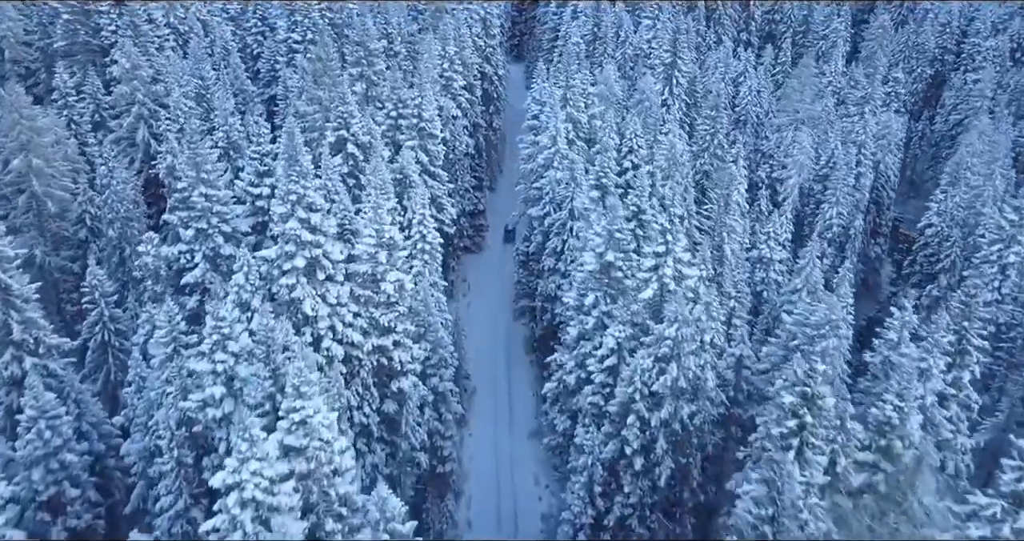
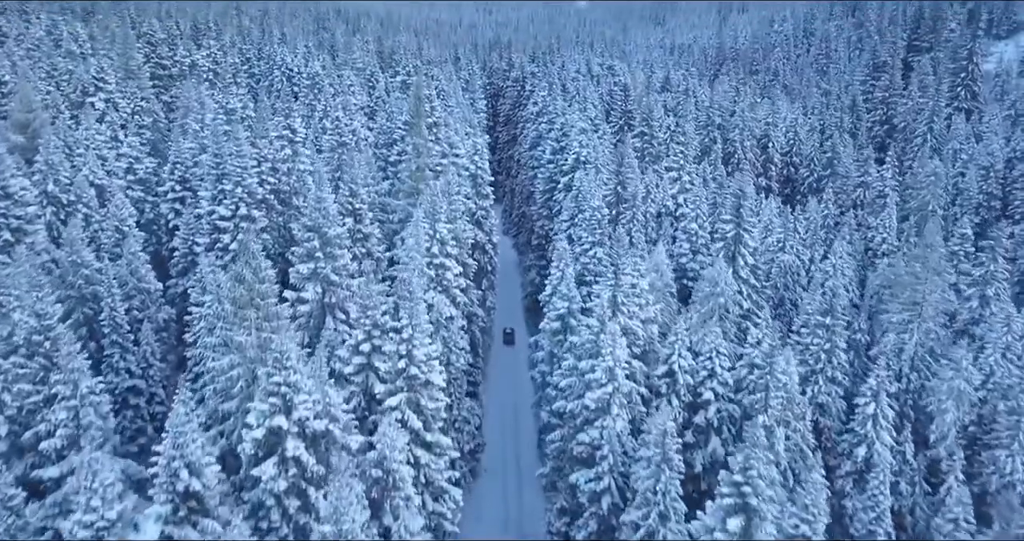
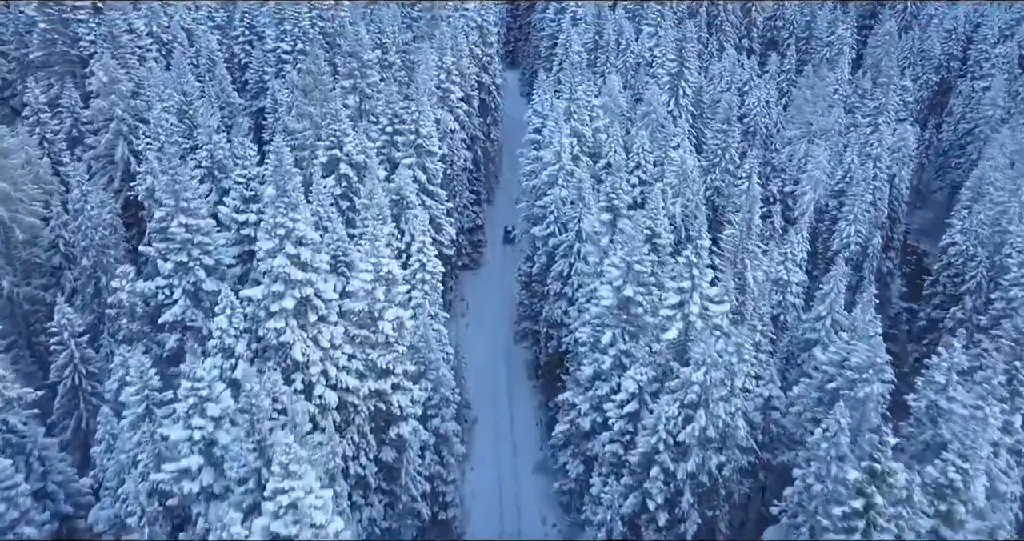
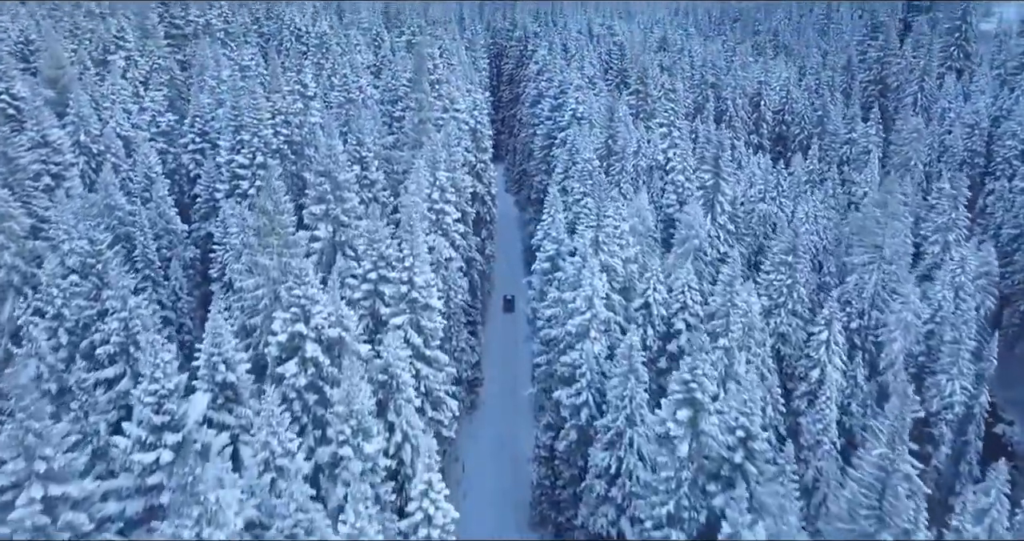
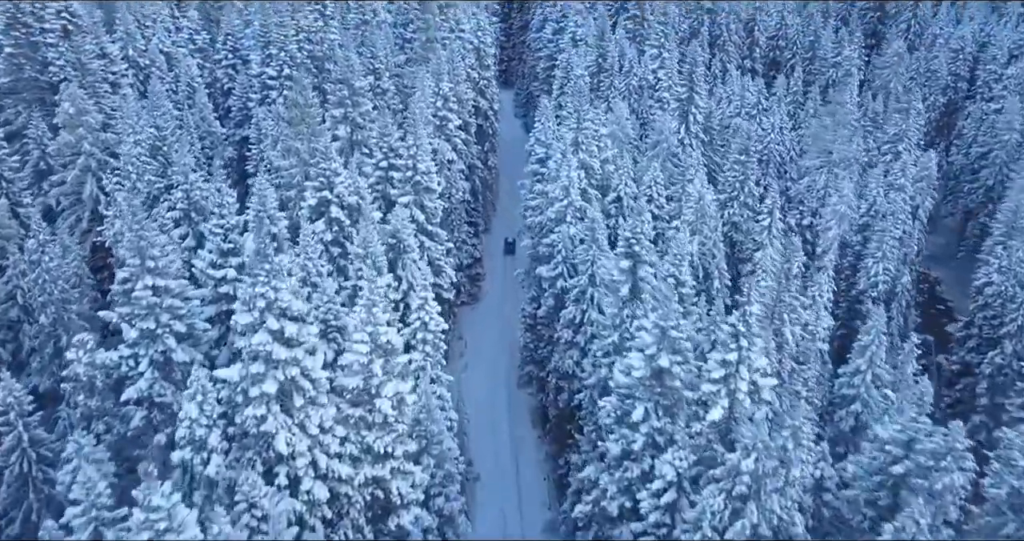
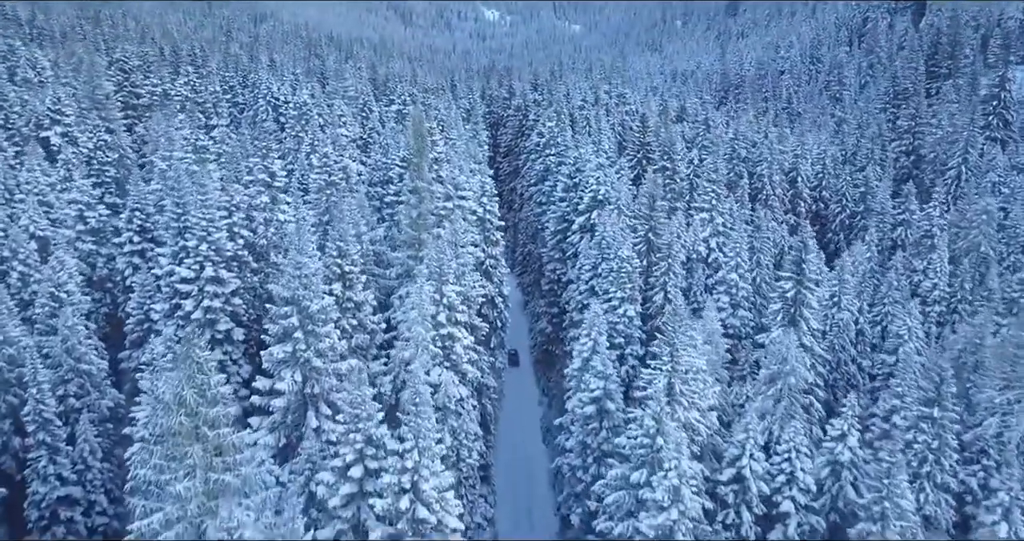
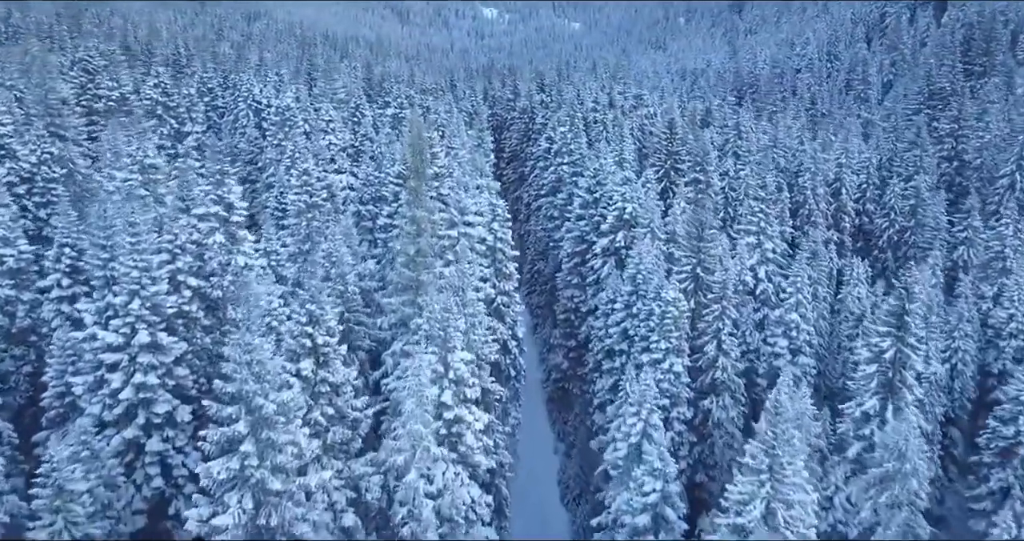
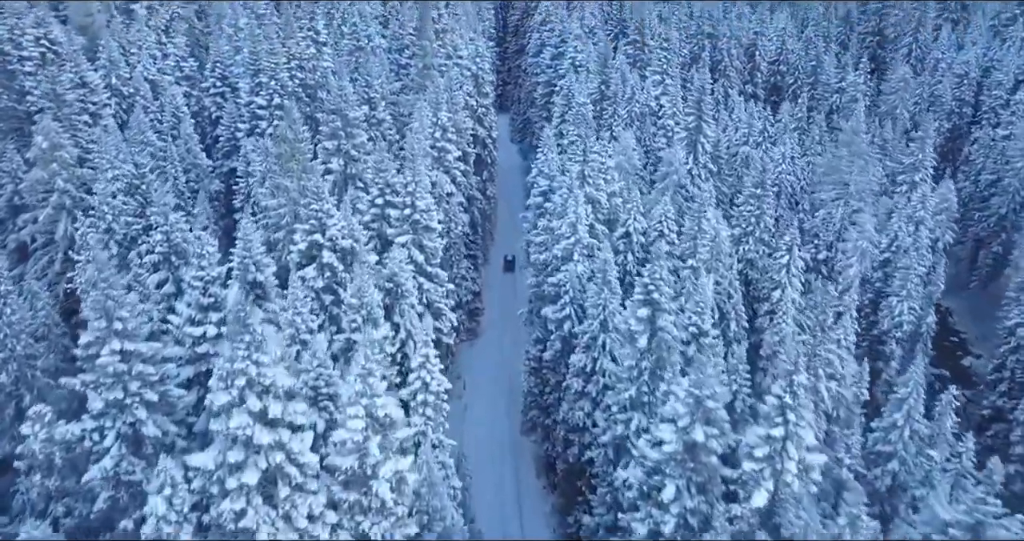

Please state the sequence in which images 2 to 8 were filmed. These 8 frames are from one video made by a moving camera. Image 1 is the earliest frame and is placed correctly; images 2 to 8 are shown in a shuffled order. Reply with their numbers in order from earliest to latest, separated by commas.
3, 5, 8, 4, 2, 6, 7
